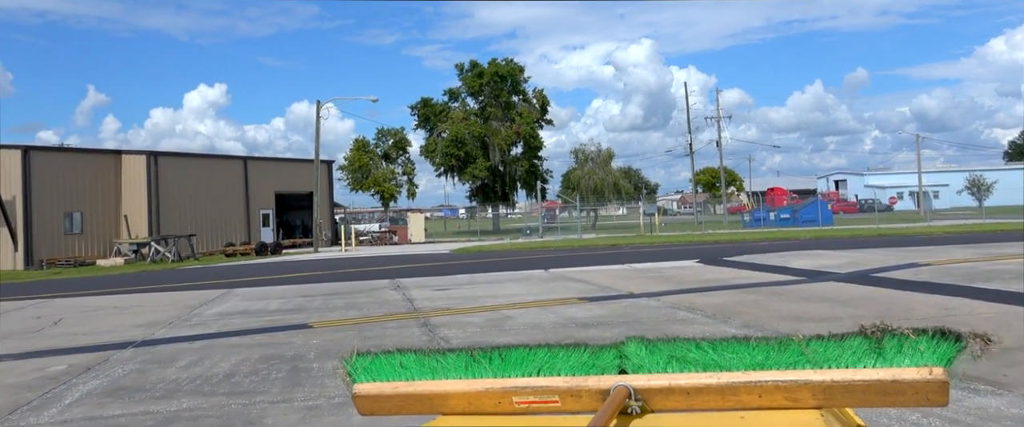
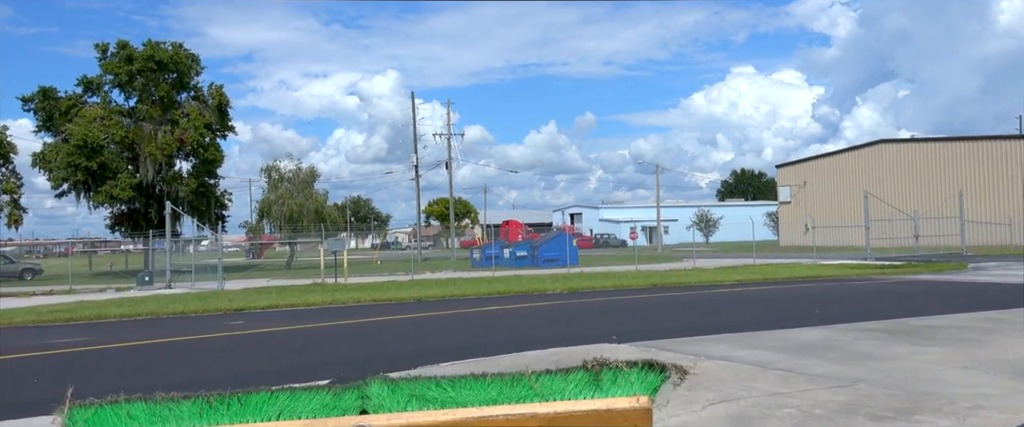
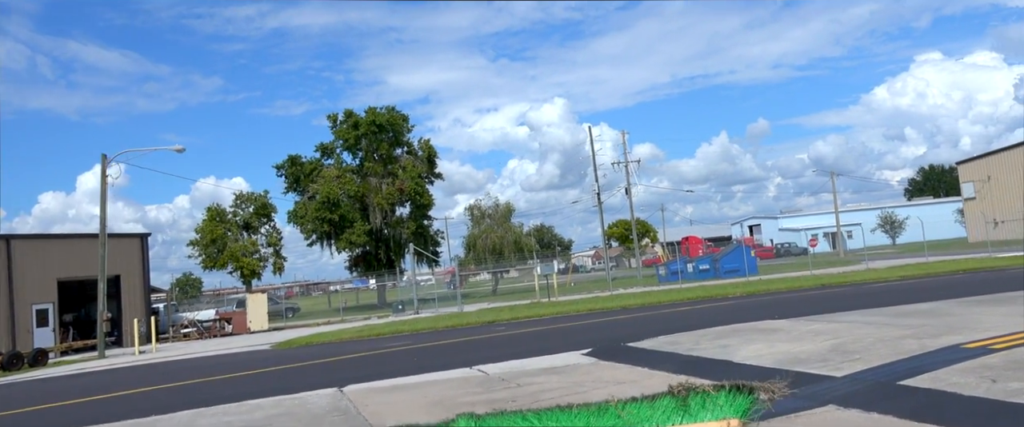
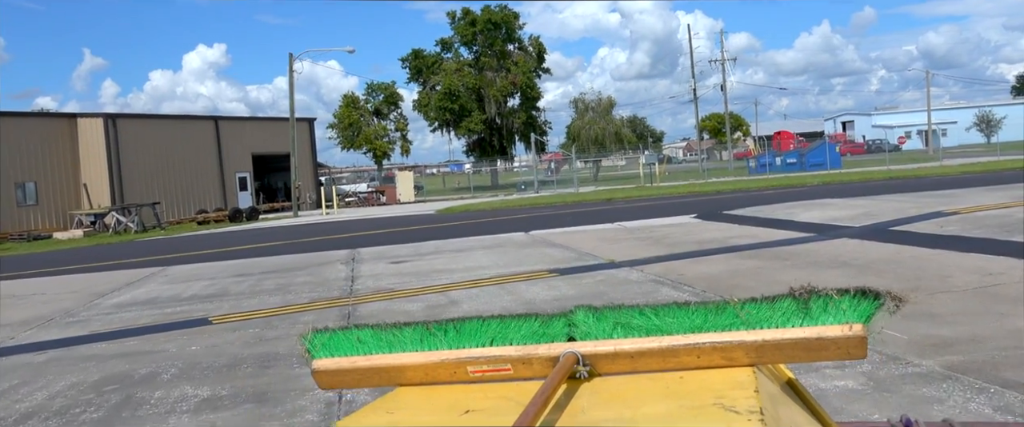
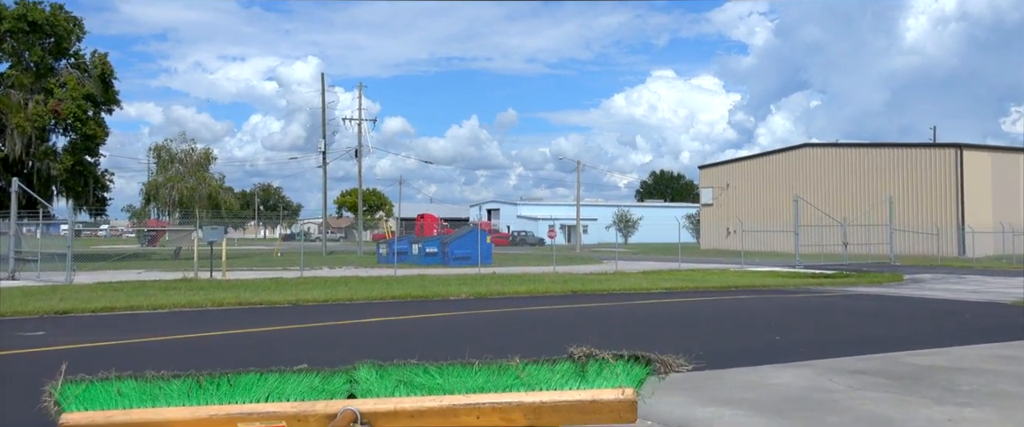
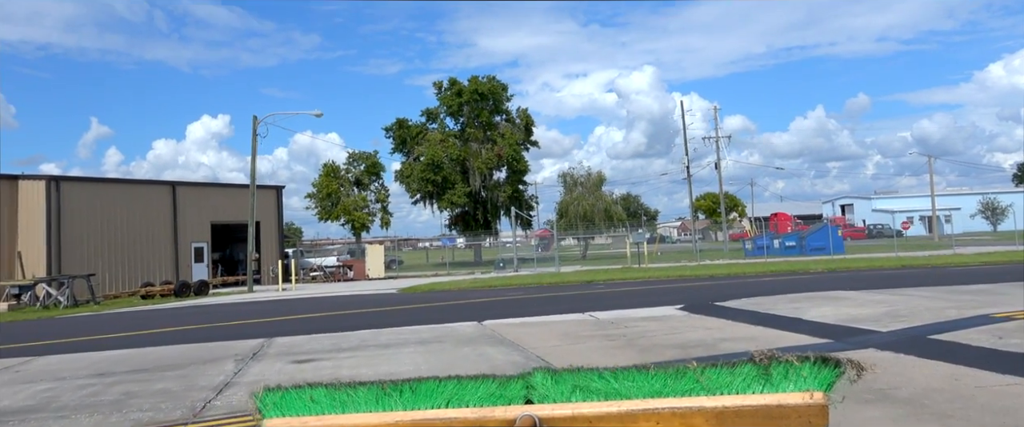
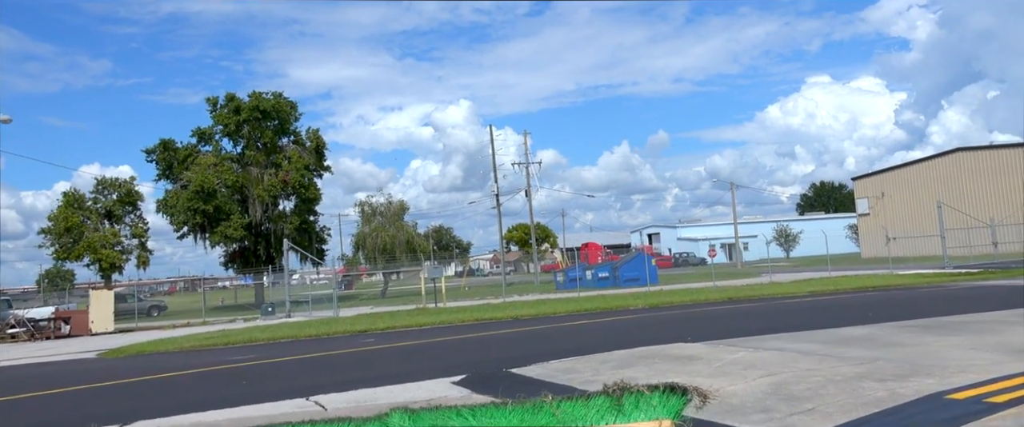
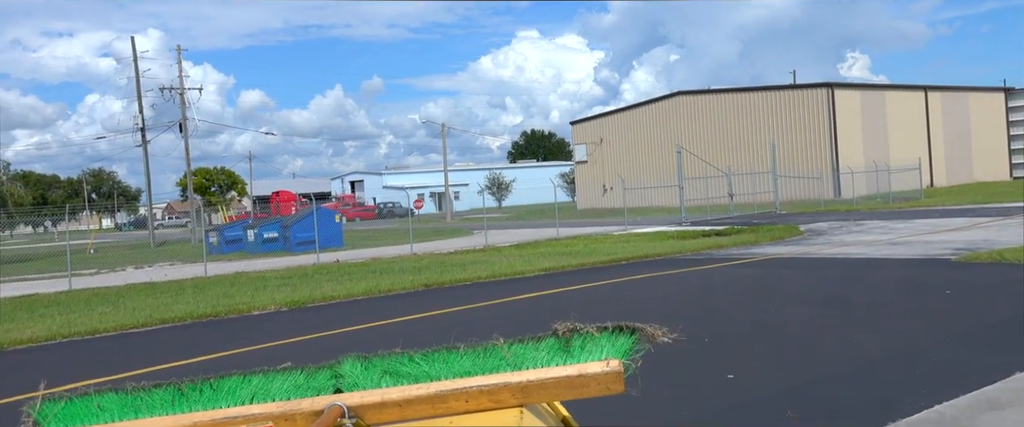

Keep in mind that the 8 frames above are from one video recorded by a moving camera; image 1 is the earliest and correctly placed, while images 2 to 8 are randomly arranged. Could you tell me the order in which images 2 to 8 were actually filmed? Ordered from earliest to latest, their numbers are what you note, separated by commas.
4, 6, 3, 7, 2, 5, 8
